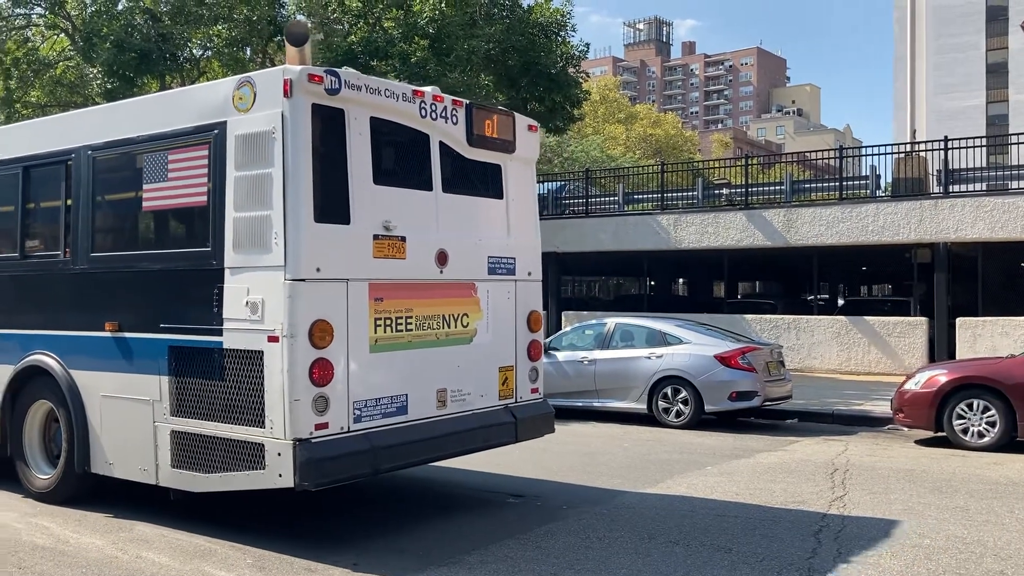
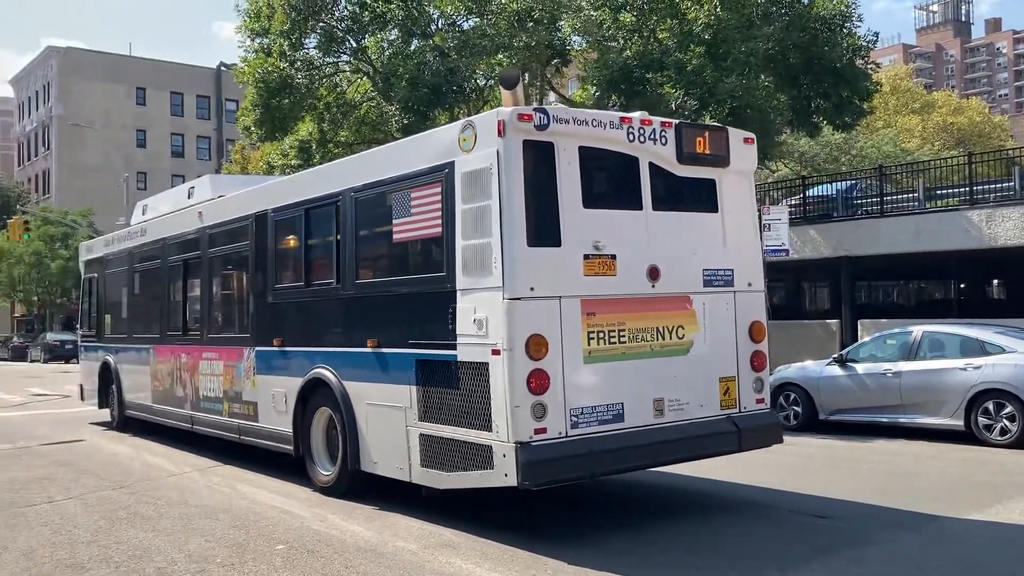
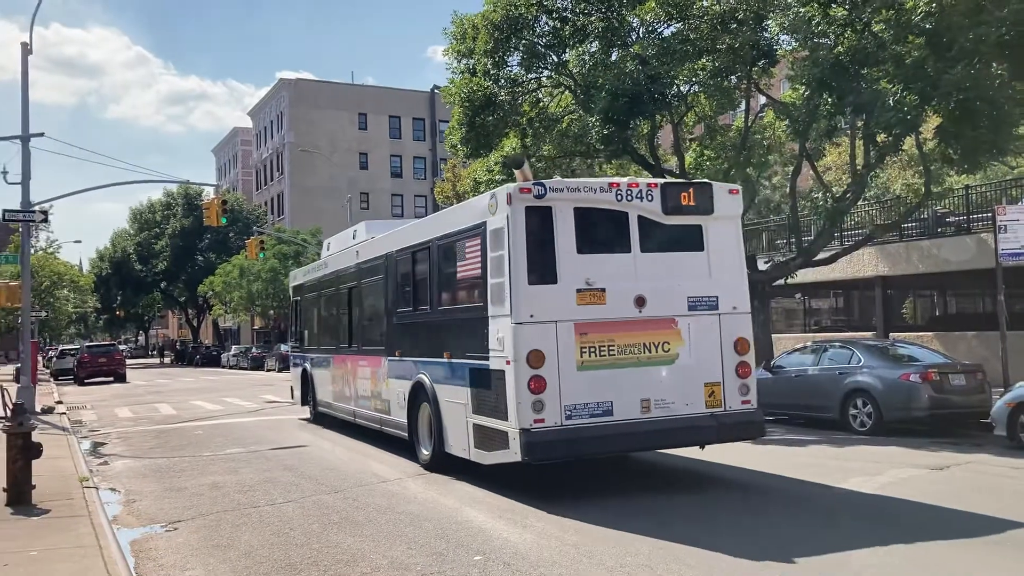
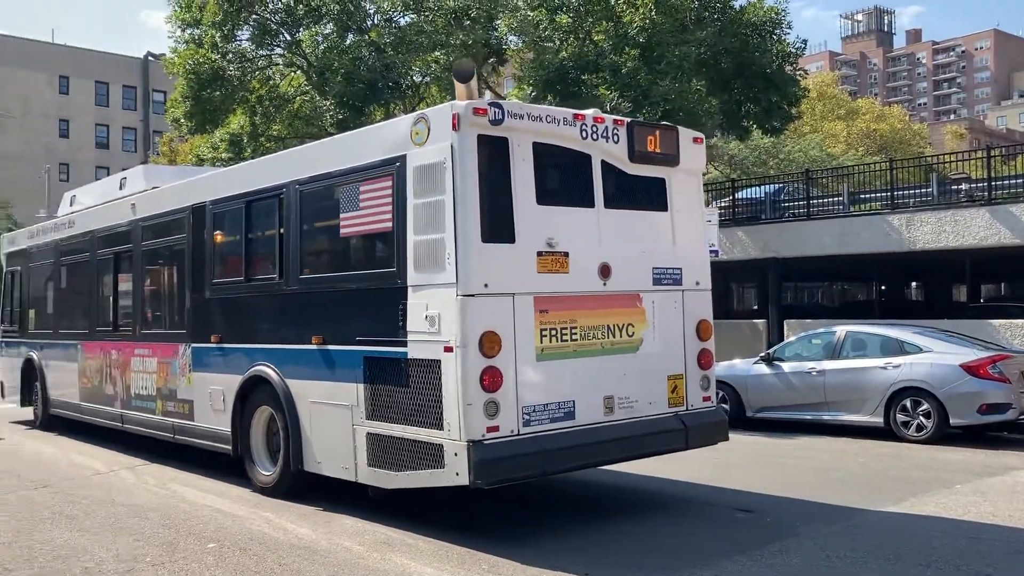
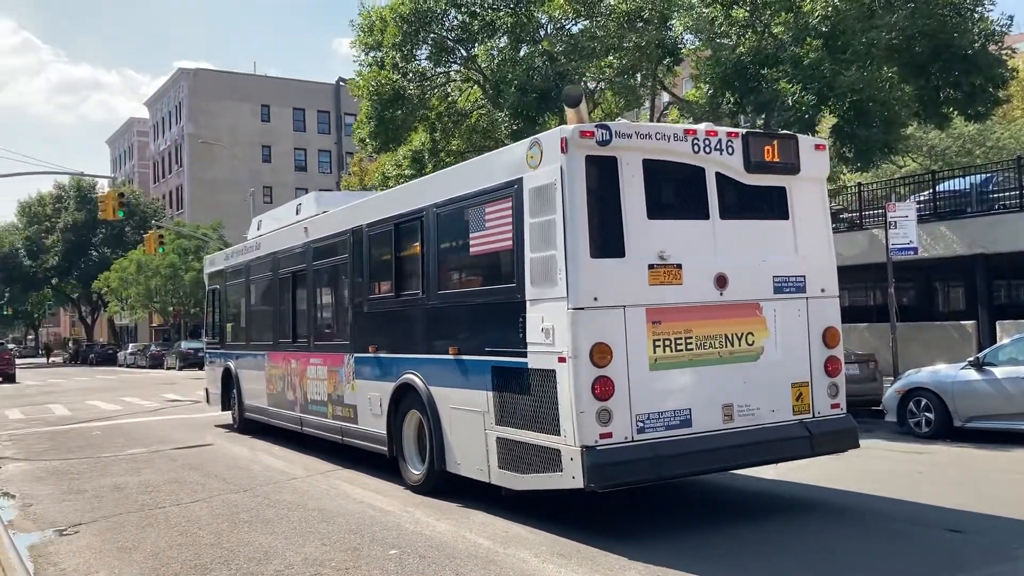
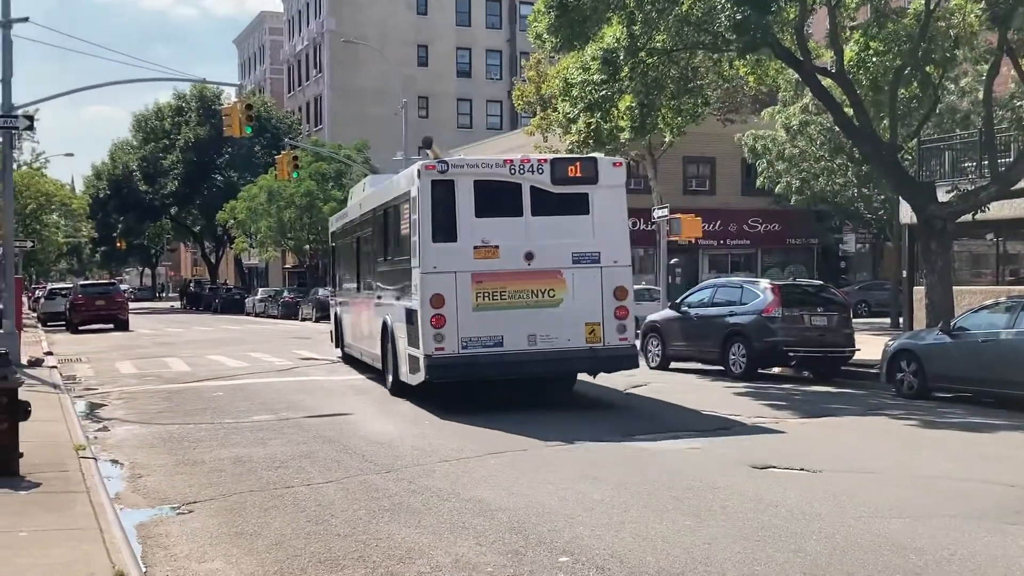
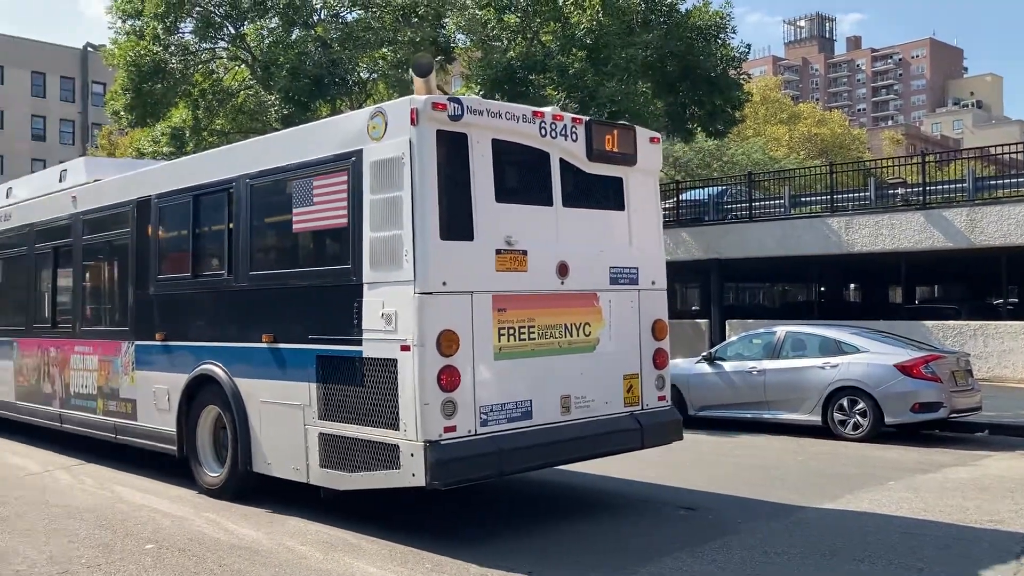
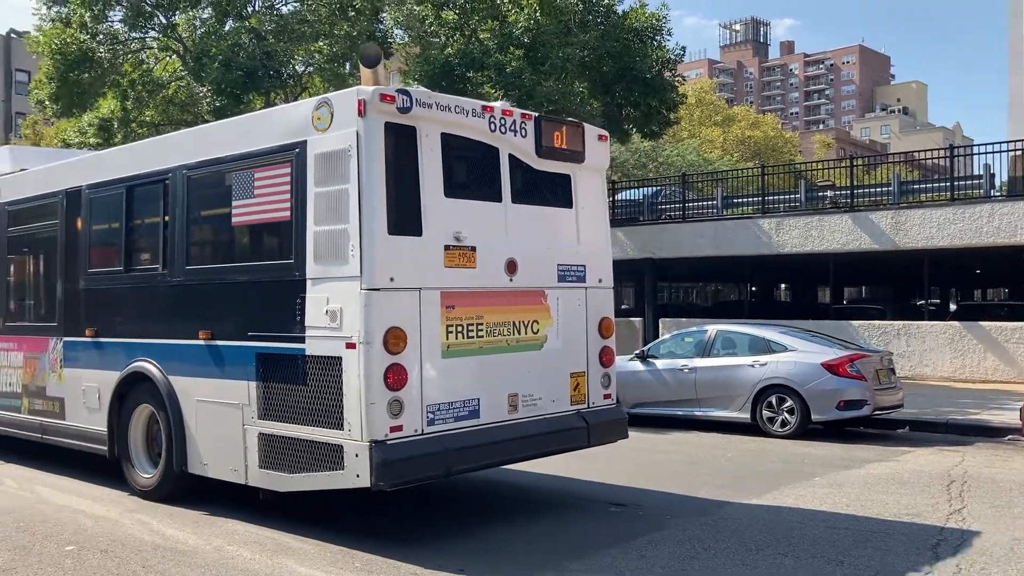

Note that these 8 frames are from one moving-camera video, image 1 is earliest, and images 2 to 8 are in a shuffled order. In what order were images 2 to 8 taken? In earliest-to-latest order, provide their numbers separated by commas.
8, 7, 4, 2, 5, 3, 6
